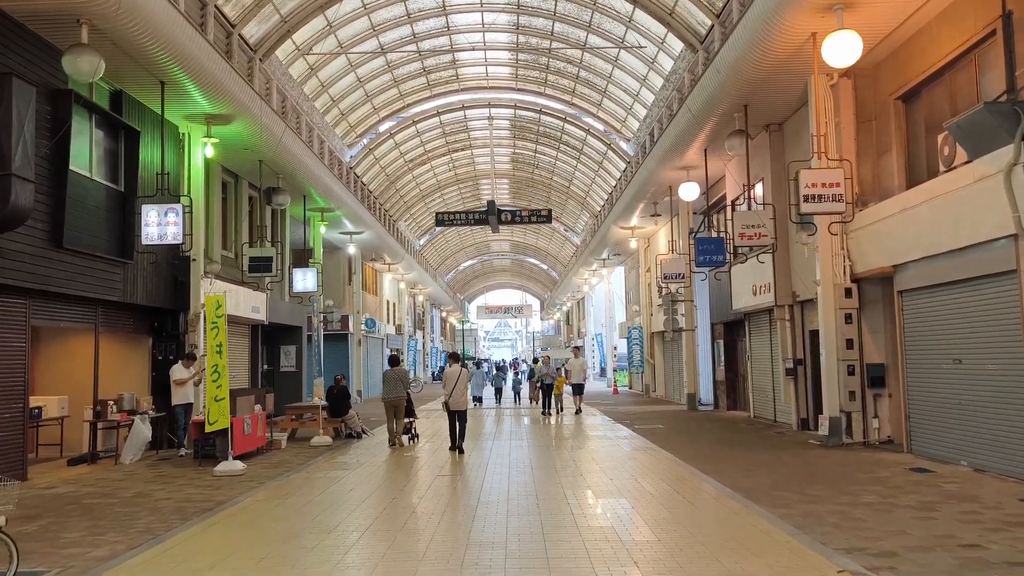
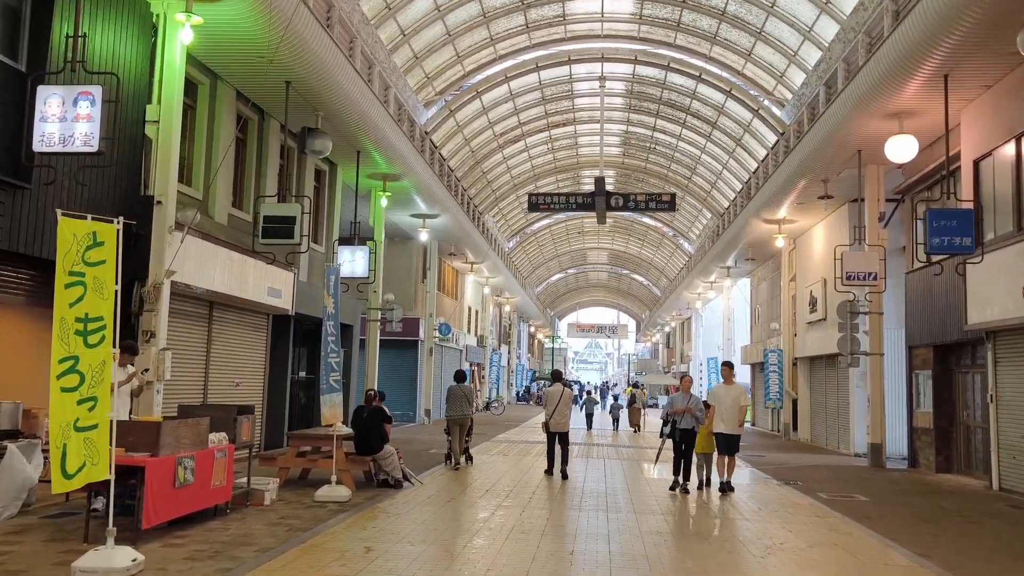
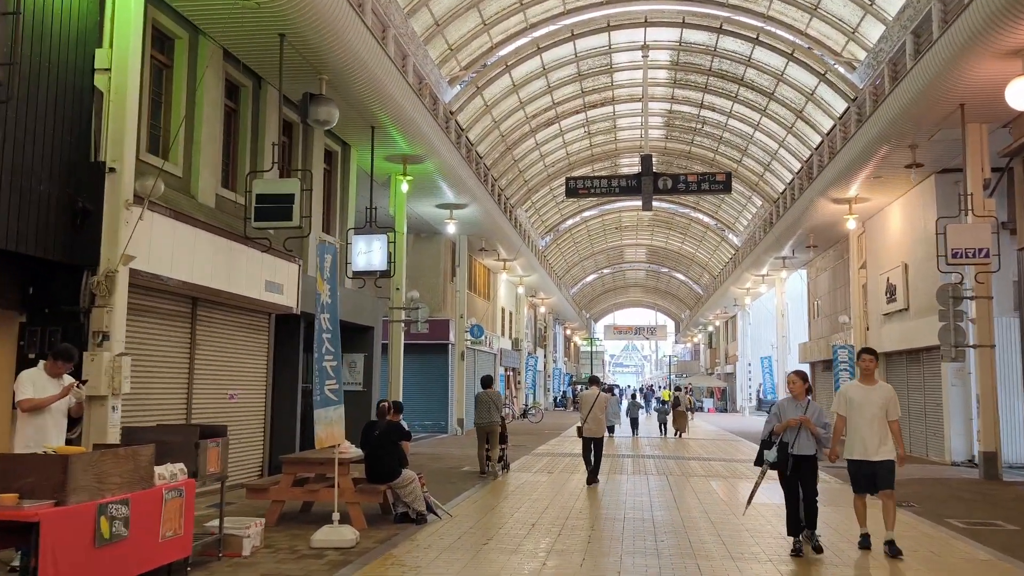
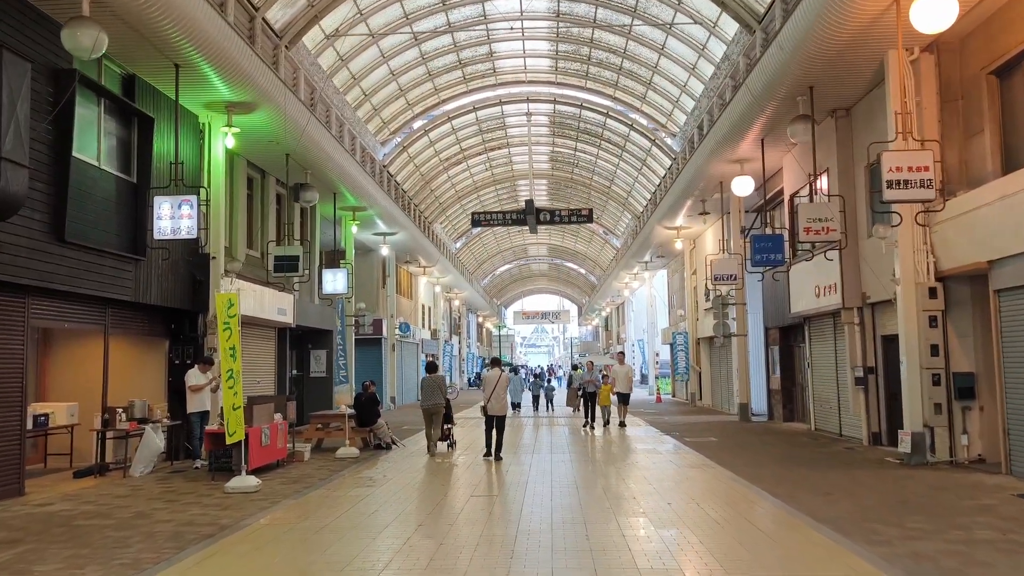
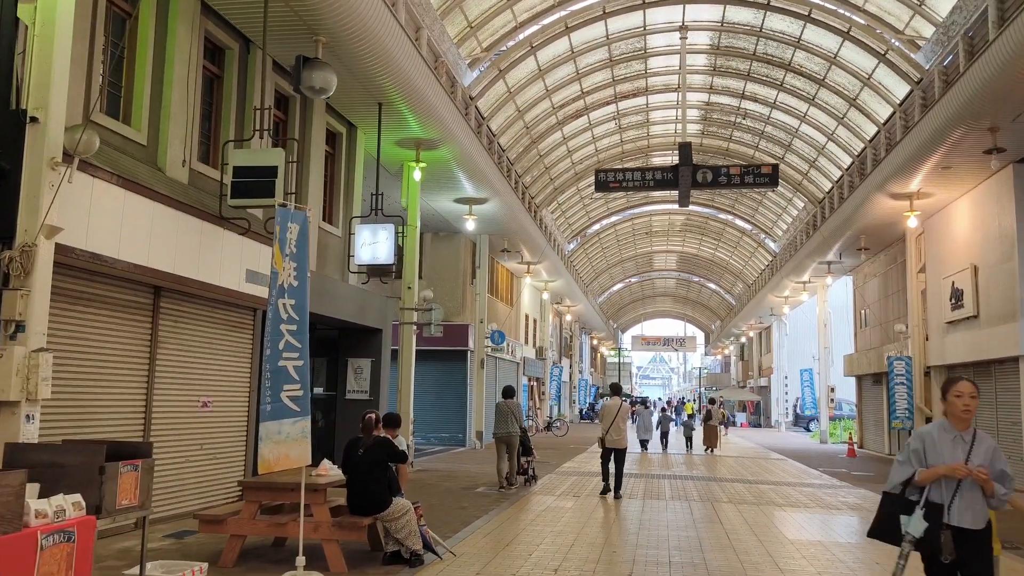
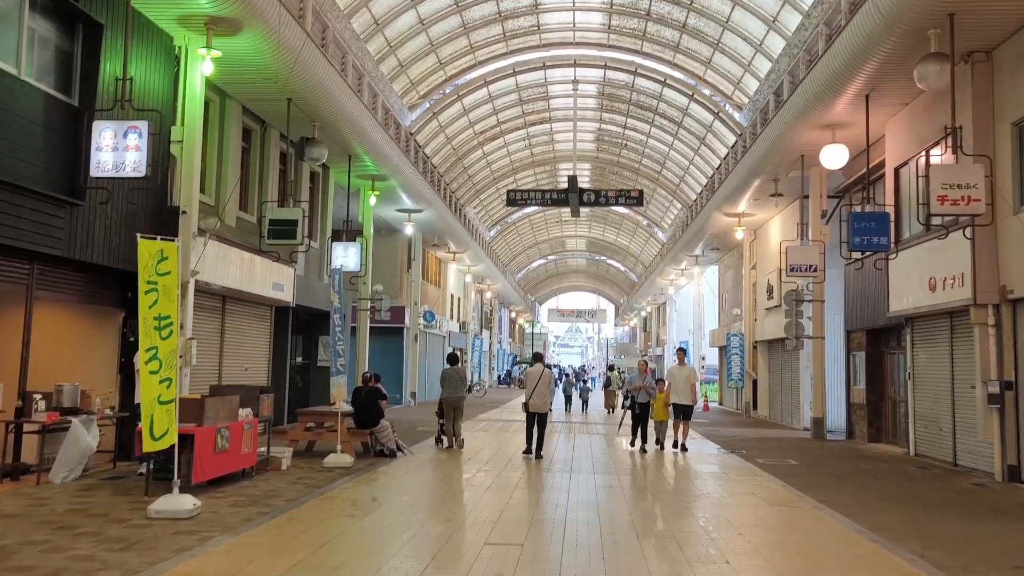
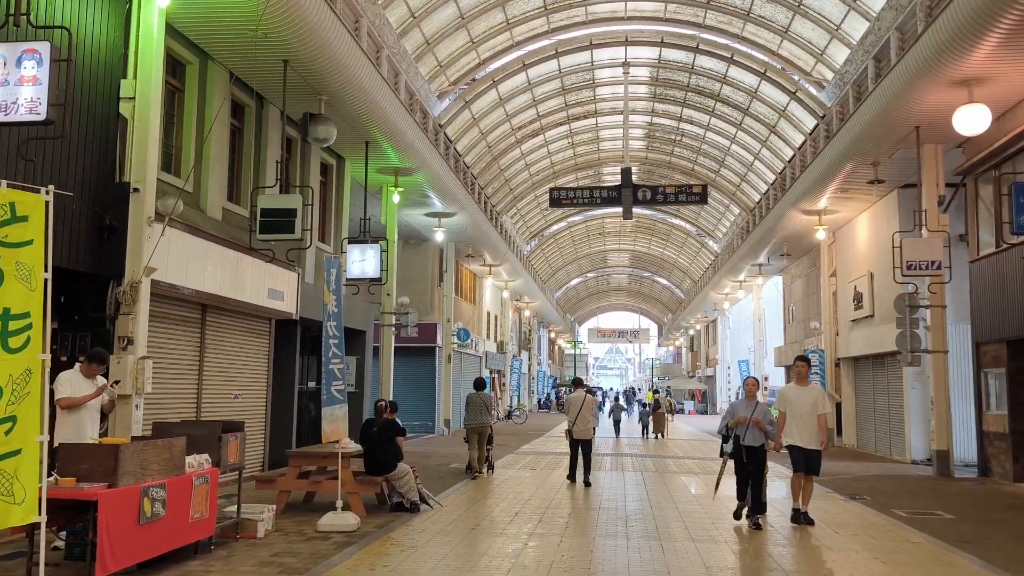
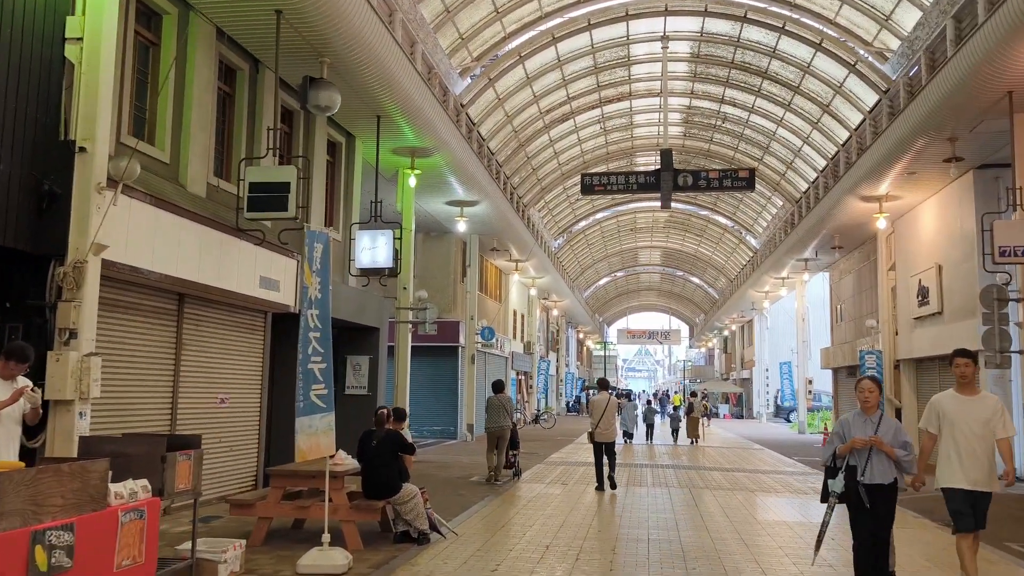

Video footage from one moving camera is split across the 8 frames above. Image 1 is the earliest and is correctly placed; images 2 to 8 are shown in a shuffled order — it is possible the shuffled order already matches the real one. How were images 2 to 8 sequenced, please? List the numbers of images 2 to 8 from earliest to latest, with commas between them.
4, 6, 2, 7, 3, 8, 5
